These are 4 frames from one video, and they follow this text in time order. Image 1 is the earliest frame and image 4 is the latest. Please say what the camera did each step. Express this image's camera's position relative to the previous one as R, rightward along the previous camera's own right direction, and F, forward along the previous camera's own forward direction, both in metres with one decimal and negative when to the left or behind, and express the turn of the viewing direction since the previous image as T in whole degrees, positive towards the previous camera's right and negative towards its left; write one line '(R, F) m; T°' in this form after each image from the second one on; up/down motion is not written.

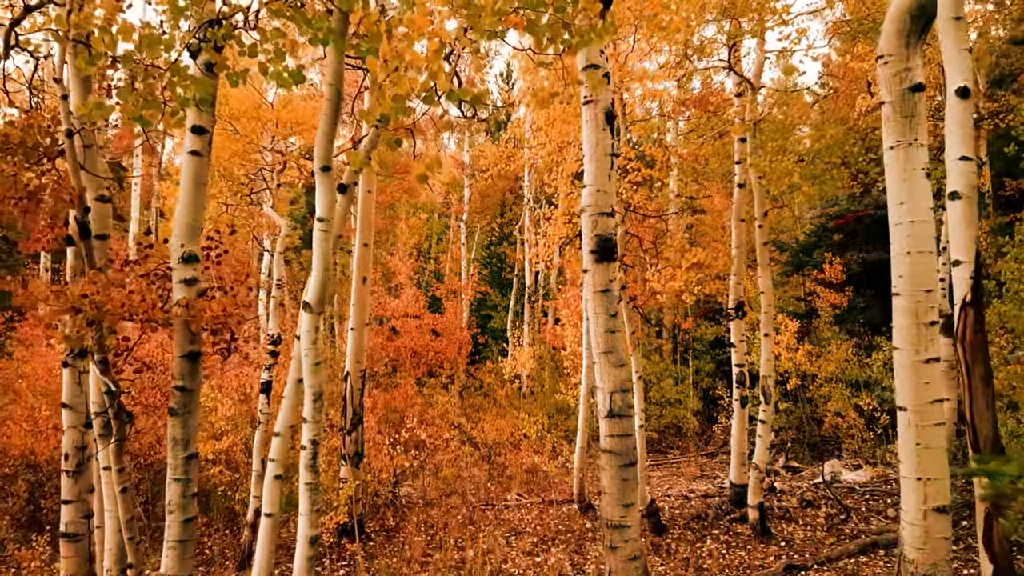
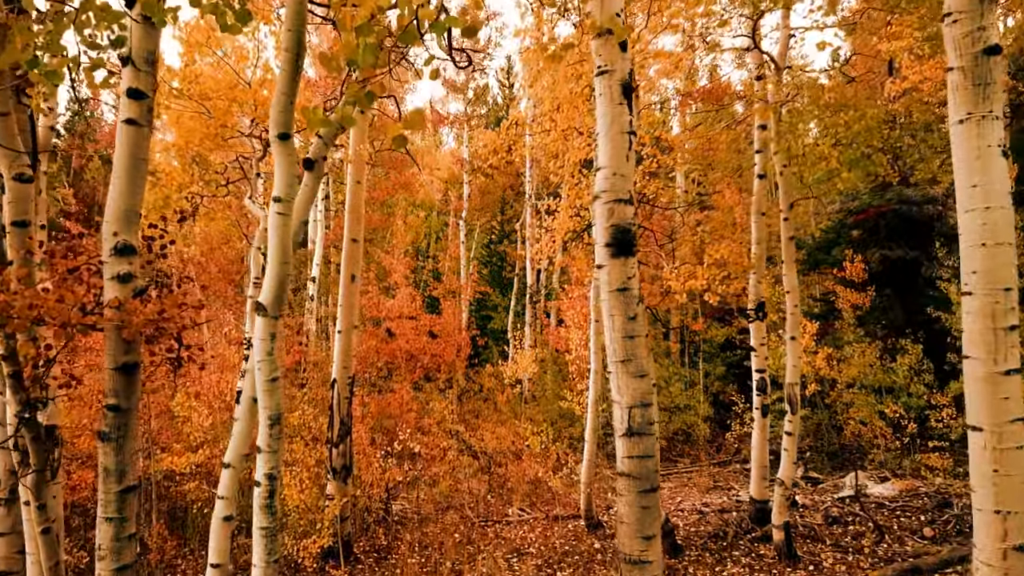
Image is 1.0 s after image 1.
(0.0, +0.8) m; 0°
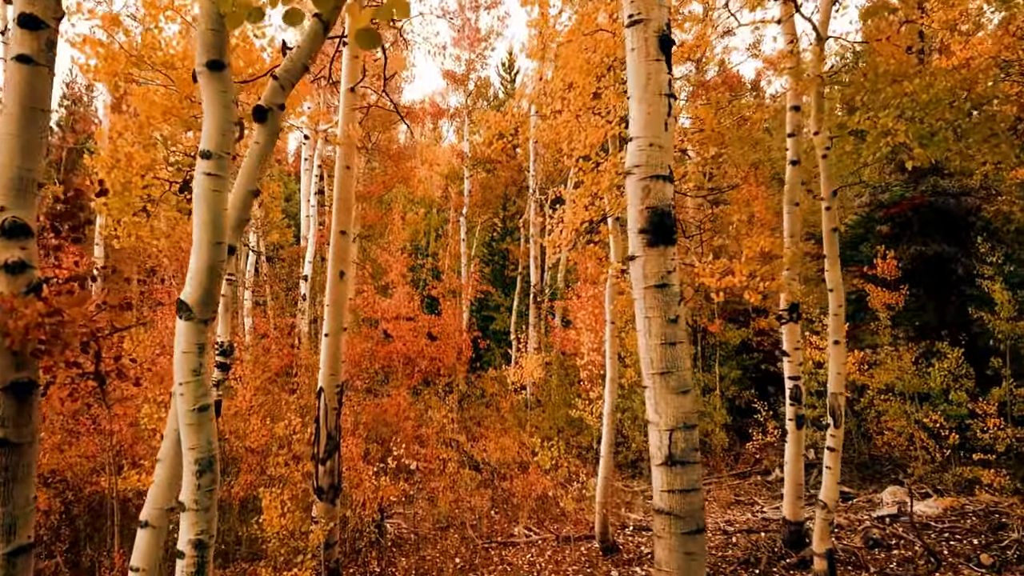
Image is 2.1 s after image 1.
(-0.1, +0.9) m; 0°
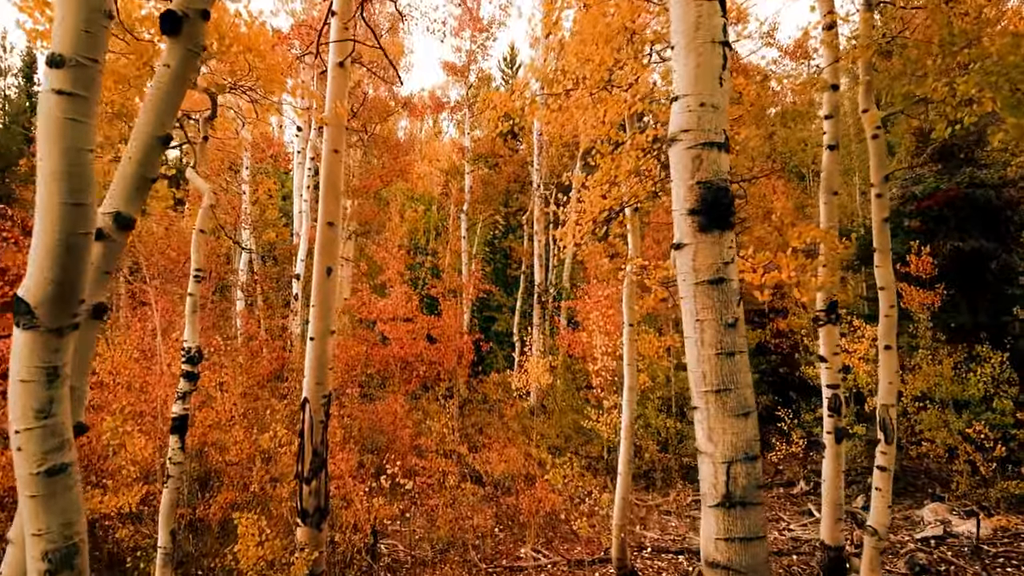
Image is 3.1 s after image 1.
(-0.1, +0.8) m; 0°
